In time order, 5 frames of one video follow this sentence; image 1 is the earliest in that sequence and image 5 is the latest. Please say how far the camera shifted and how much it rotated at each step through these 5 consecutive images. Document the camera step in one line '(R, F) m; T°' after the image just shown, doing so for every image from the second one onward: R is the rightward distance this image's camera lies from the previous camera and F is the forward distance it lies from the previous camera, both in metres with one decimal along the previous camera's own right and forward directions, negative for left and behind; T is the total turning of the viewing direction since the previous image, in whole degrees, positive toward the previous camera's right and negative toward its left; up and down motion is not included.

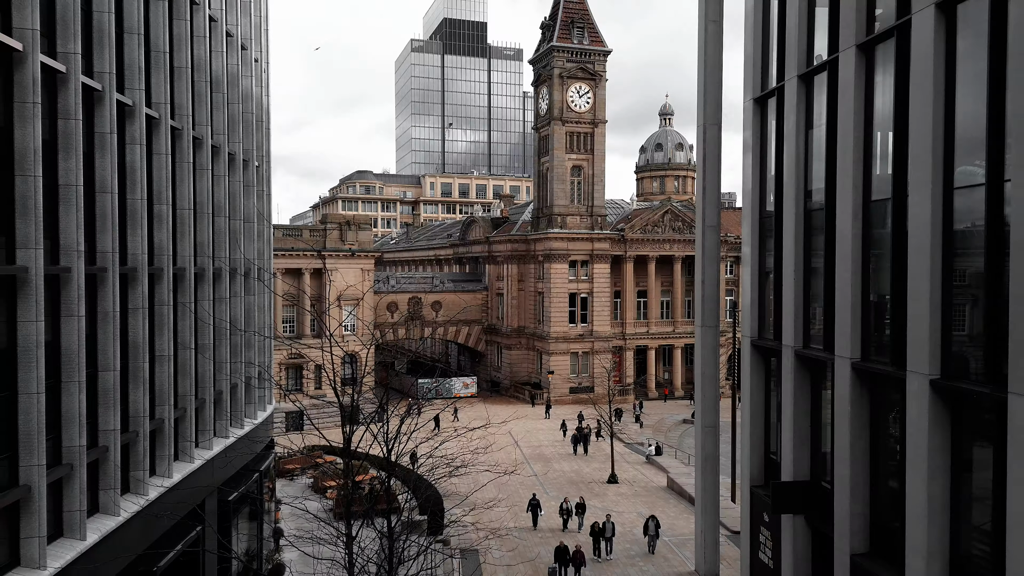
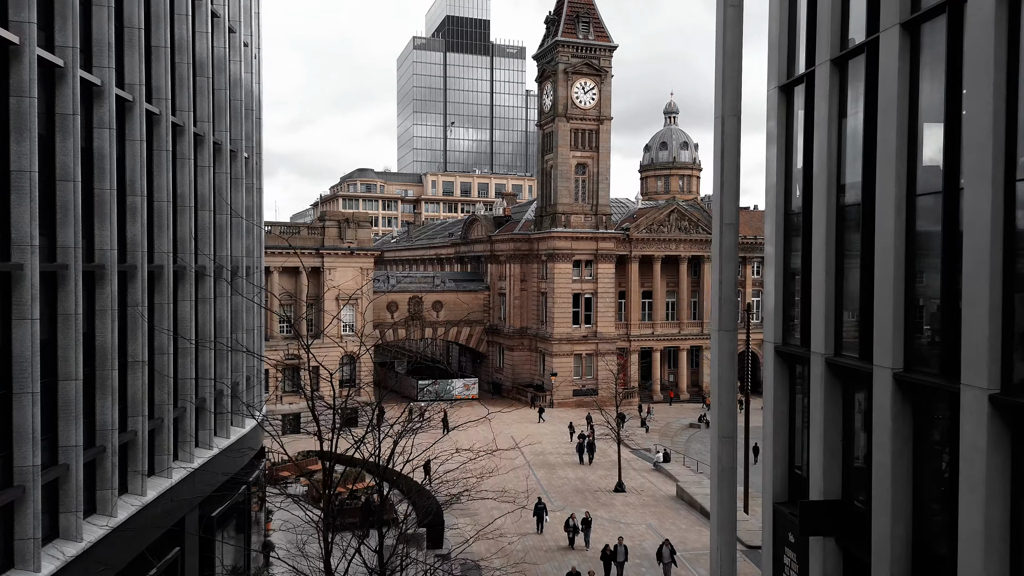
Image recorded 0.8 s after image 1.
(-0.1, +1.1) m; 0°
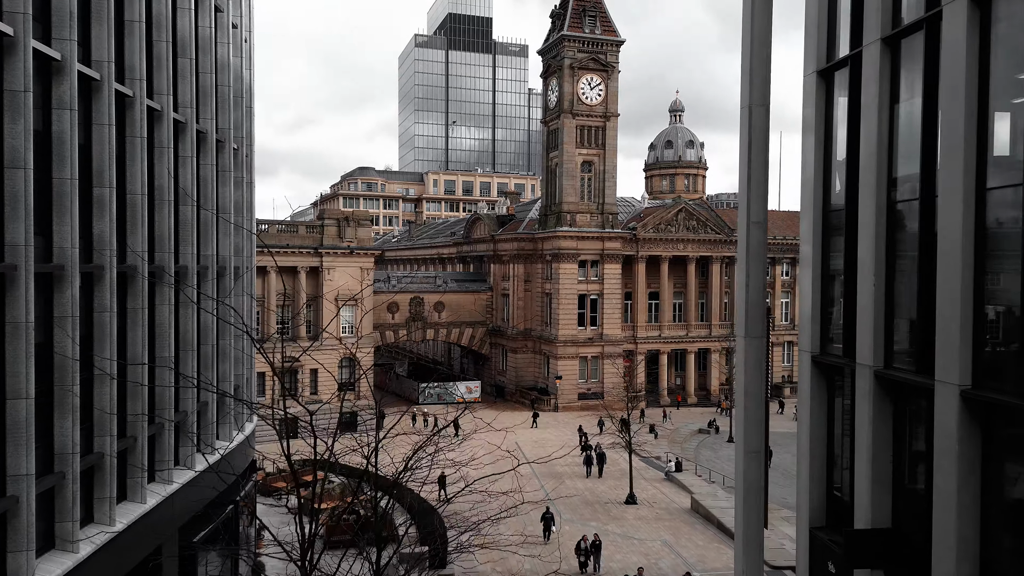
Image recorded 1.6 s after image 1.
(-0.2, +1.3) m; 0°
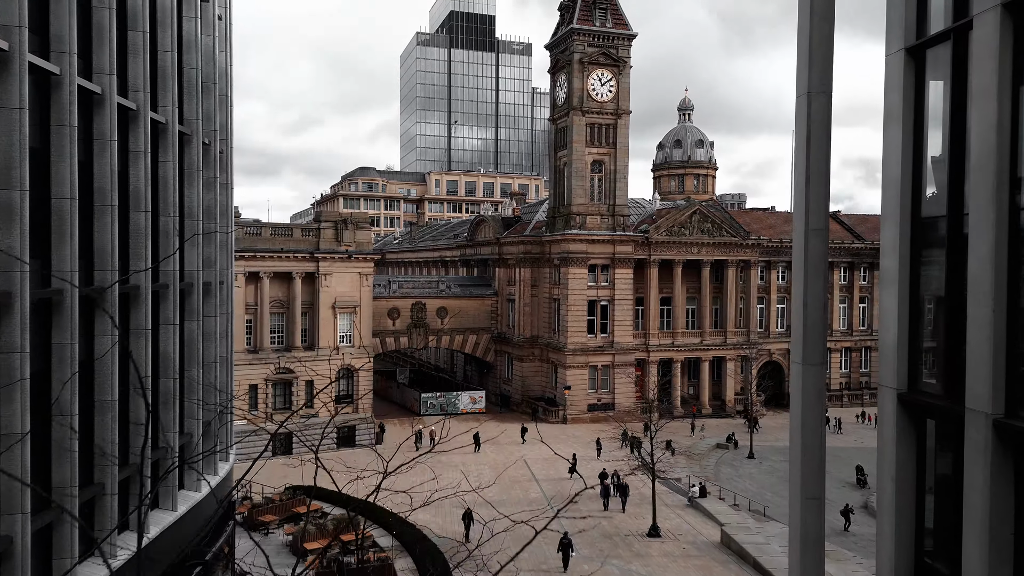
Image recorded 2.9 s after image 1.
(-0.3, +2.3) m; 0°
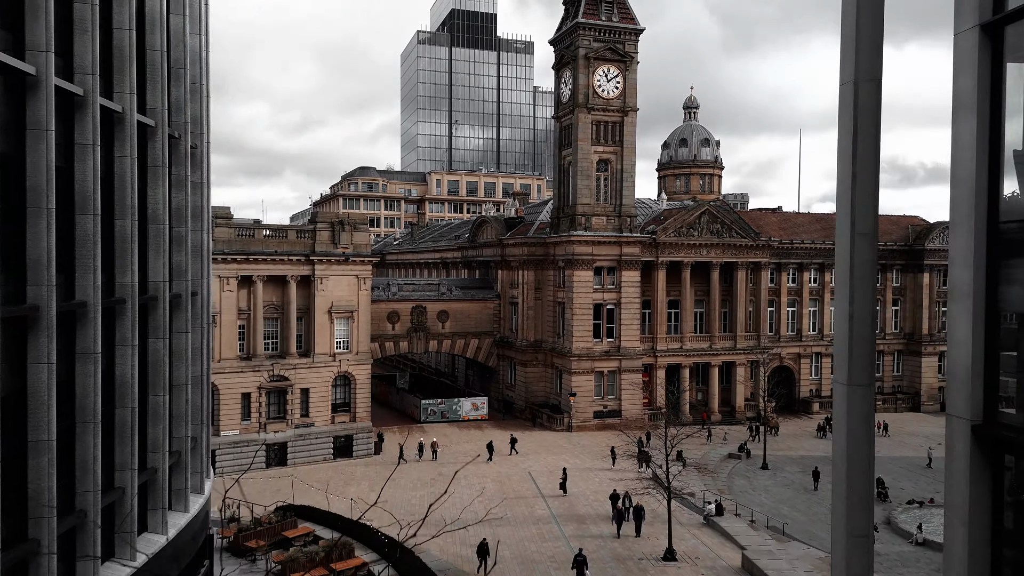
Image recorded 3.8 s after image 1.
(-0.1, +1.5) m; 0°
